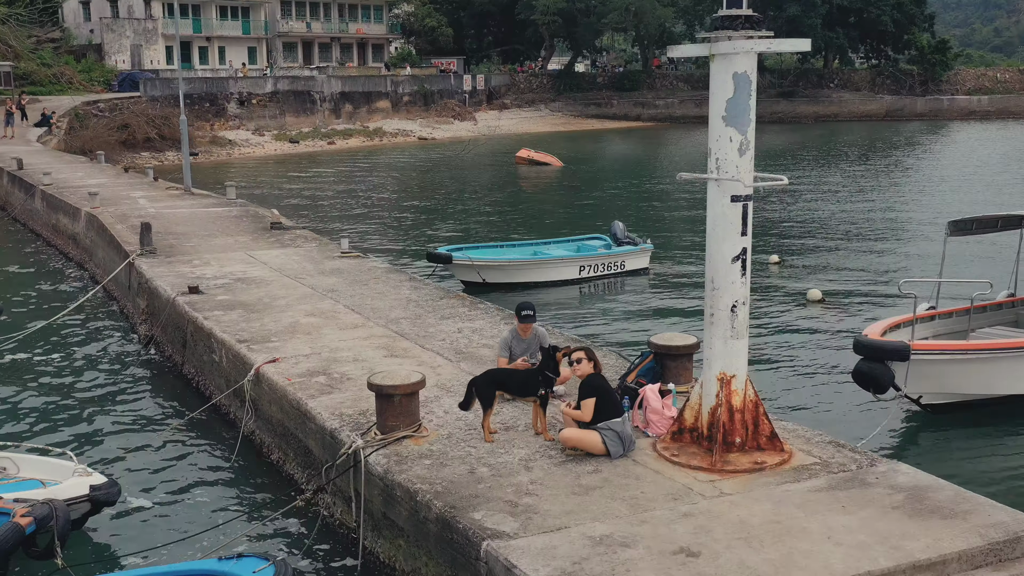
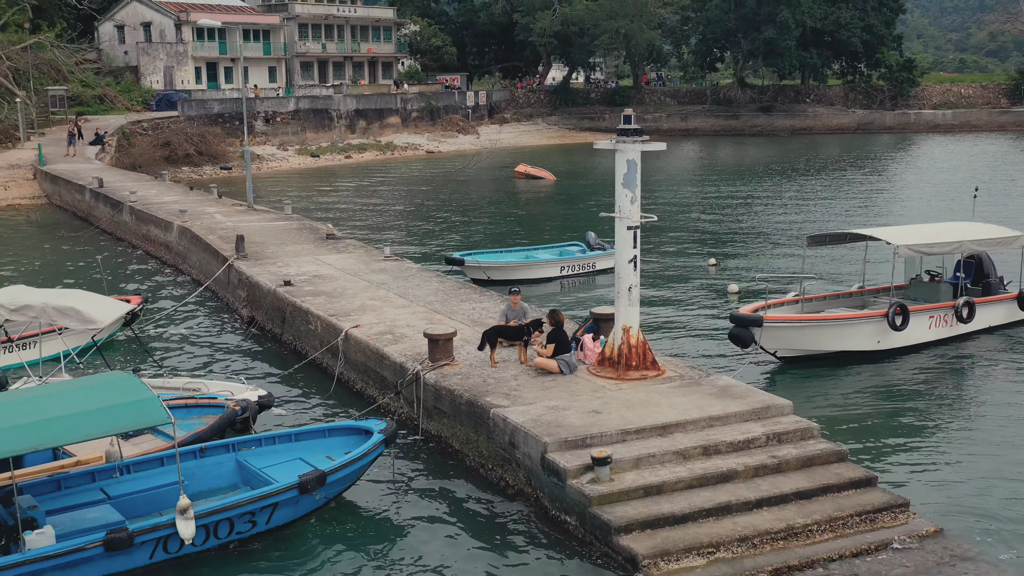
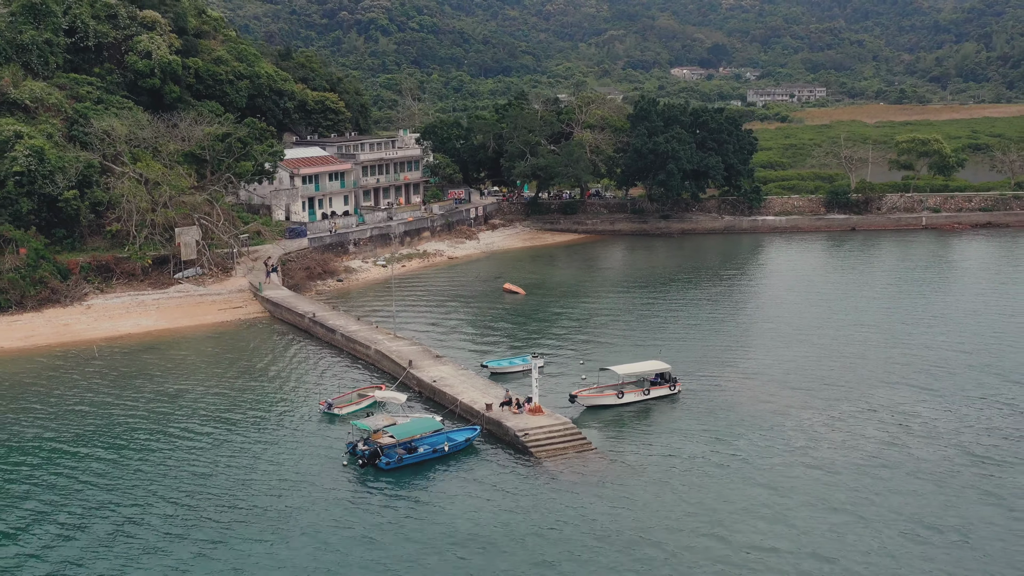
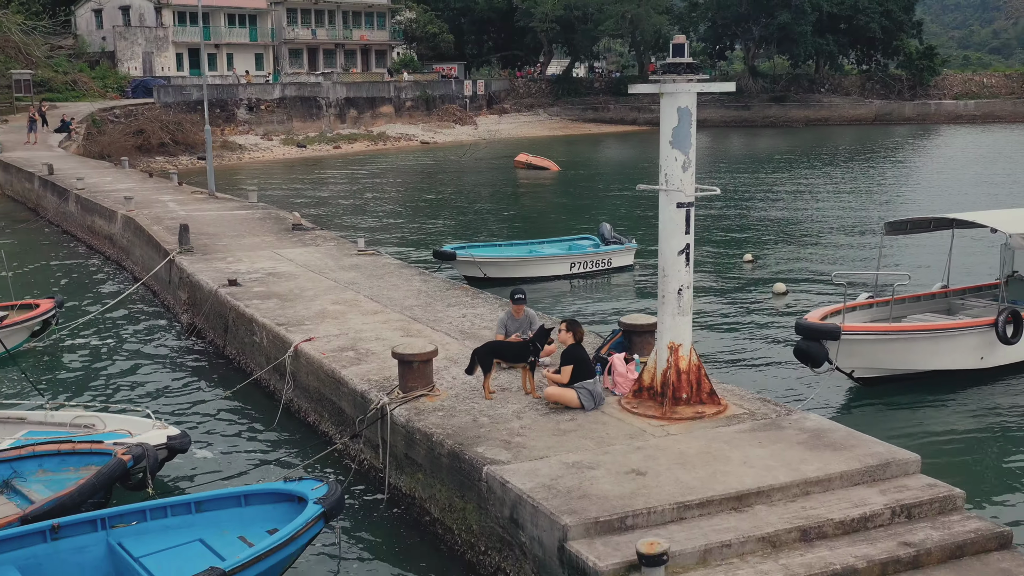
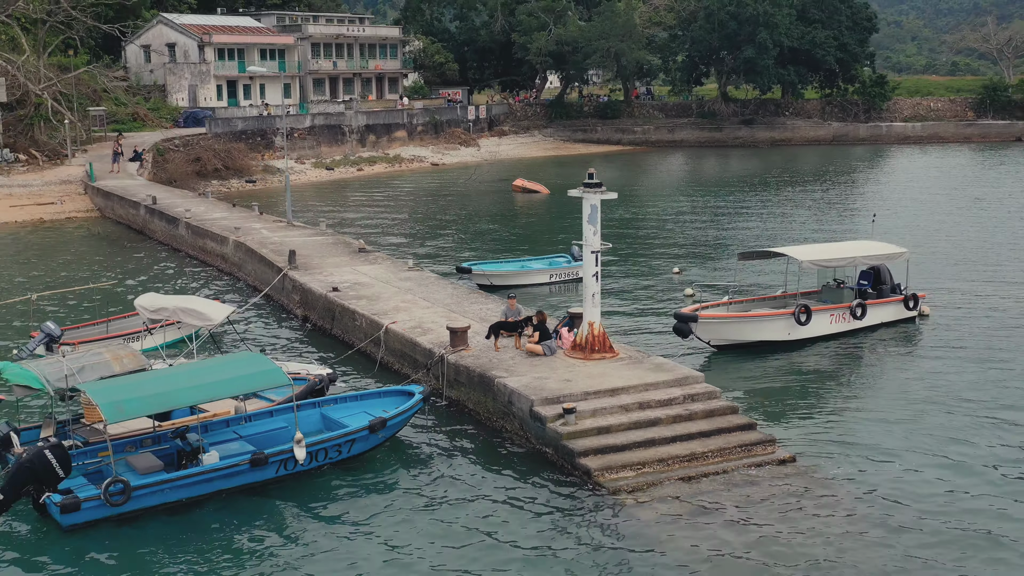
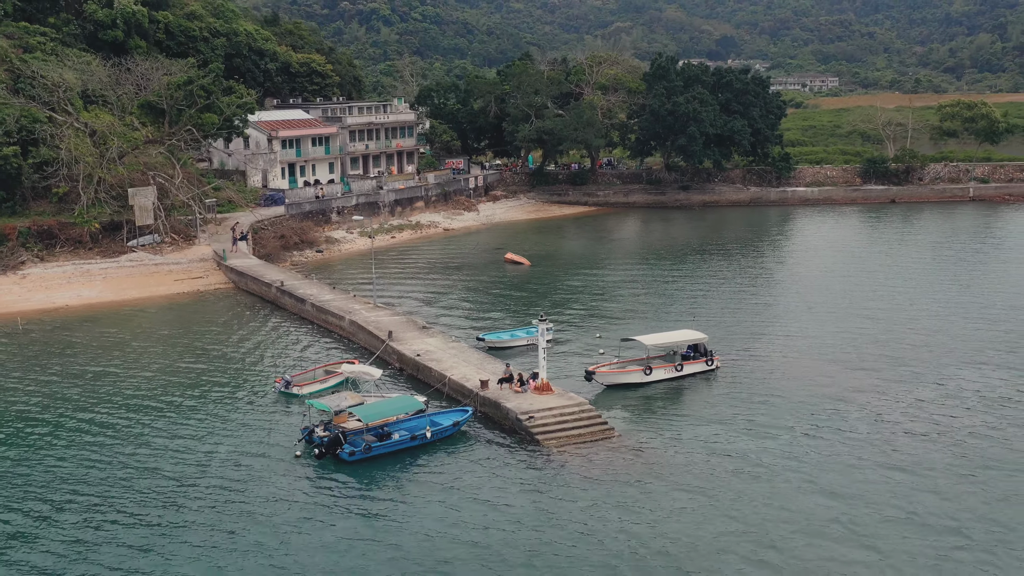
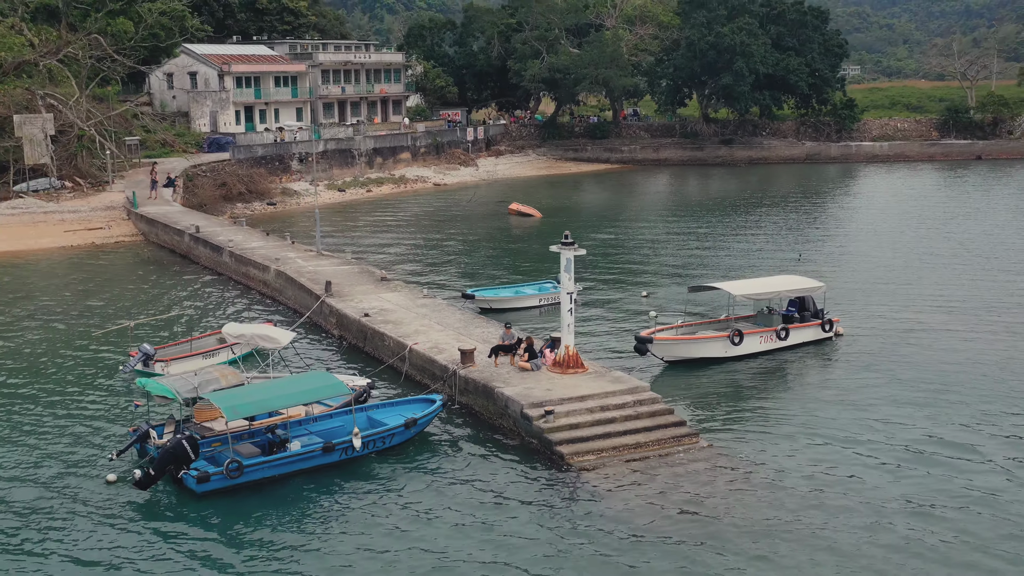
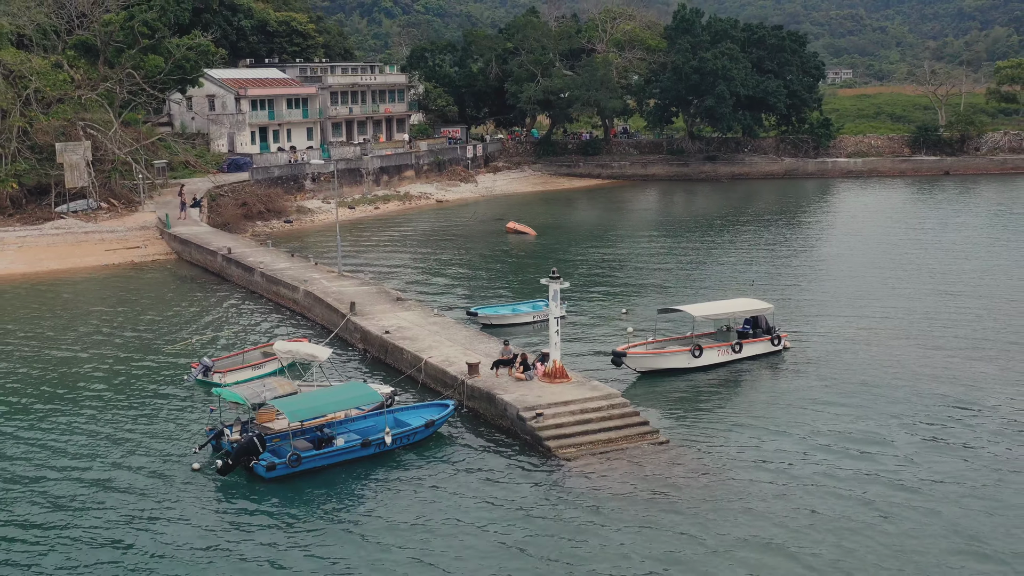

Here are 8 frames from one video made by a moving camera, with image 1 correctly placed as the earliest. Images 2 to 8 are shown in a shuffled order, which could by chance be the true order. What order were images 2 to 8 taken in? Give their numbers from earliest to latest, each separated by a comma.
4, 2, 5, 7, 8, 6, 3
